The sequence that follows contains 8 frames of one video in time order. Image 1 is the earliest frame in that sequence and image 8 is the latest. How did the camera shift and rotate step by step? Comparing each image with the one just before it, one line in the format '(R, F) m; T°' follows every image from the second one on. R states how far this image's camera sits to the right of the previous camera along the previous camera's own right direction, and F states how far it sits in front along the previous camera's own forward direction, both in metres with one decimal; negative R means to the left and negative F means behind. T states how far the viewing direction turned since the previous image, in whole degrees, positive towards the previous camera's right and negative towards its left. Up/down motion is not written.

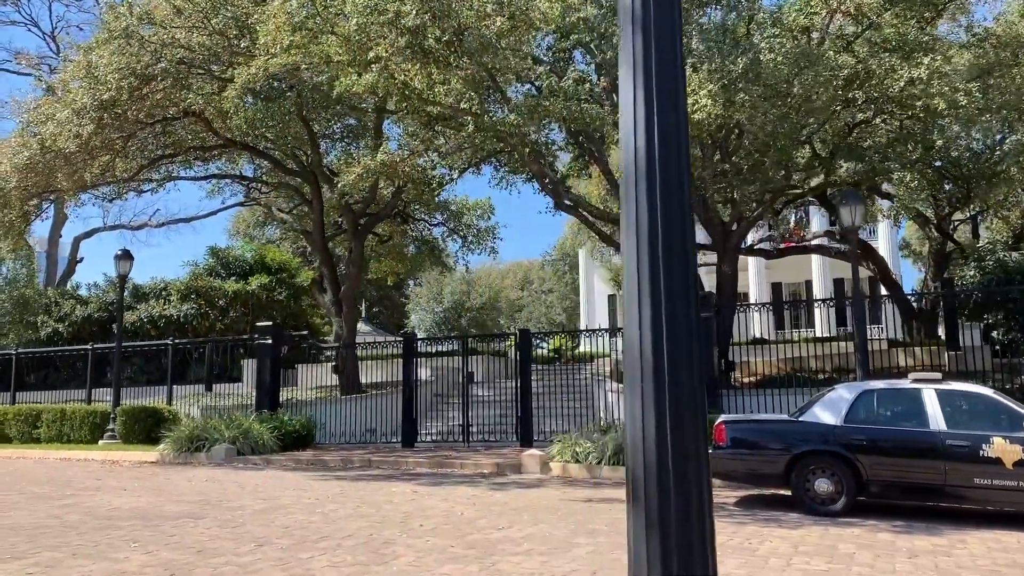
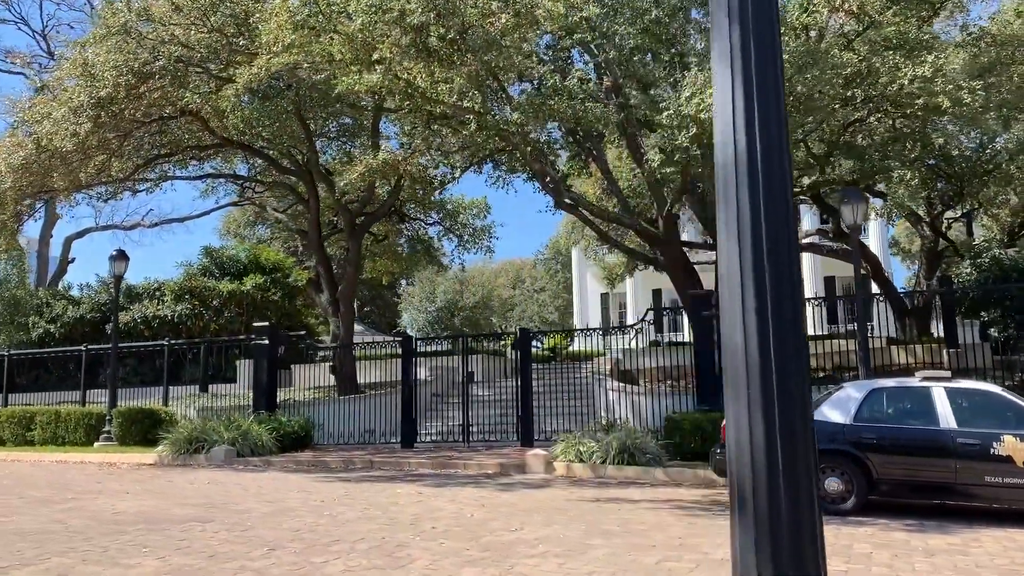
(-0.2, +0.1) m; +1°
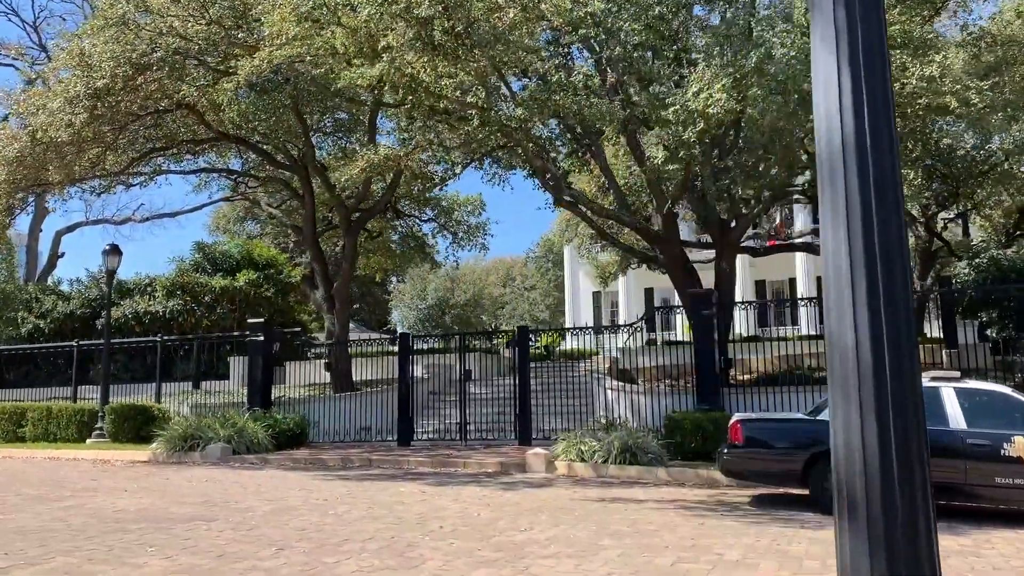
(-0.2, +0.1) m; +1°
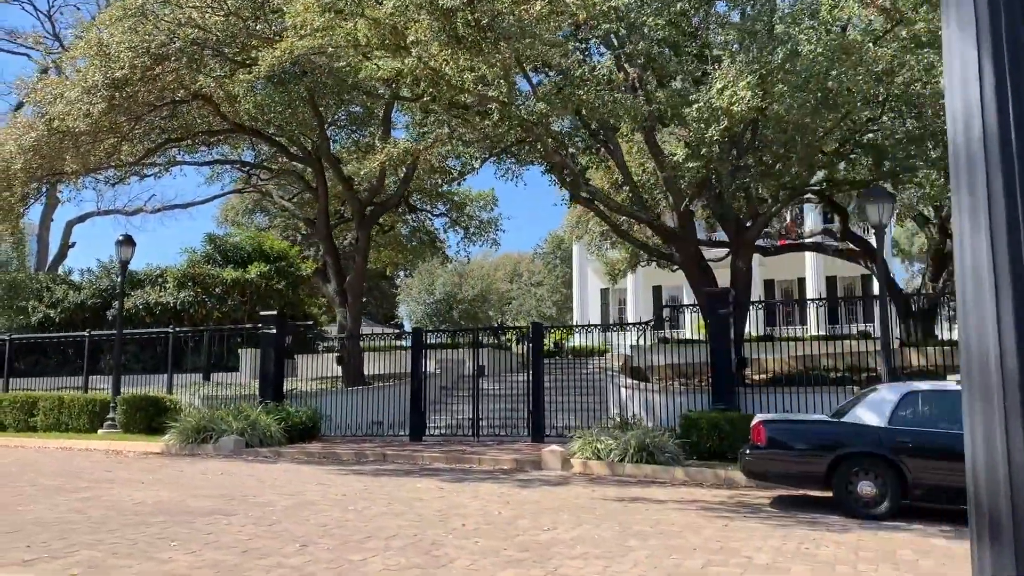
(-0.2, +0.1) m; 0°
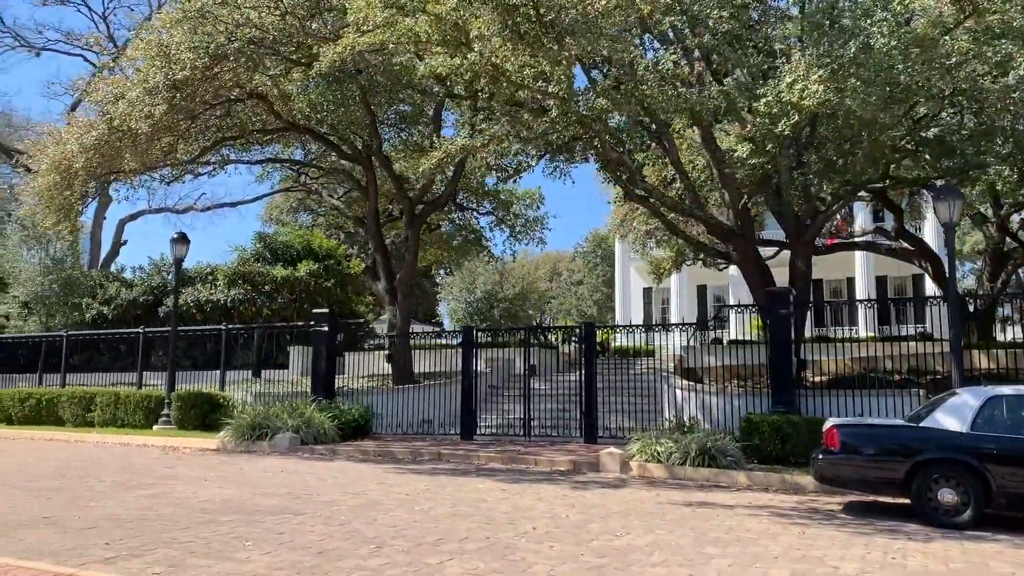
(-0.3, +0.2) m; -3°
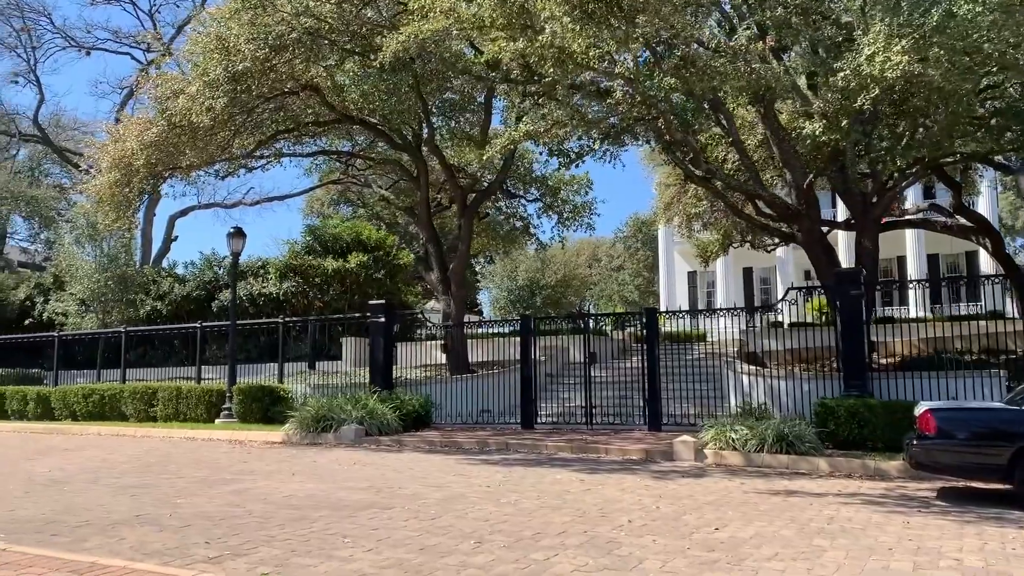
(-0.5, +0.2) m; -3°
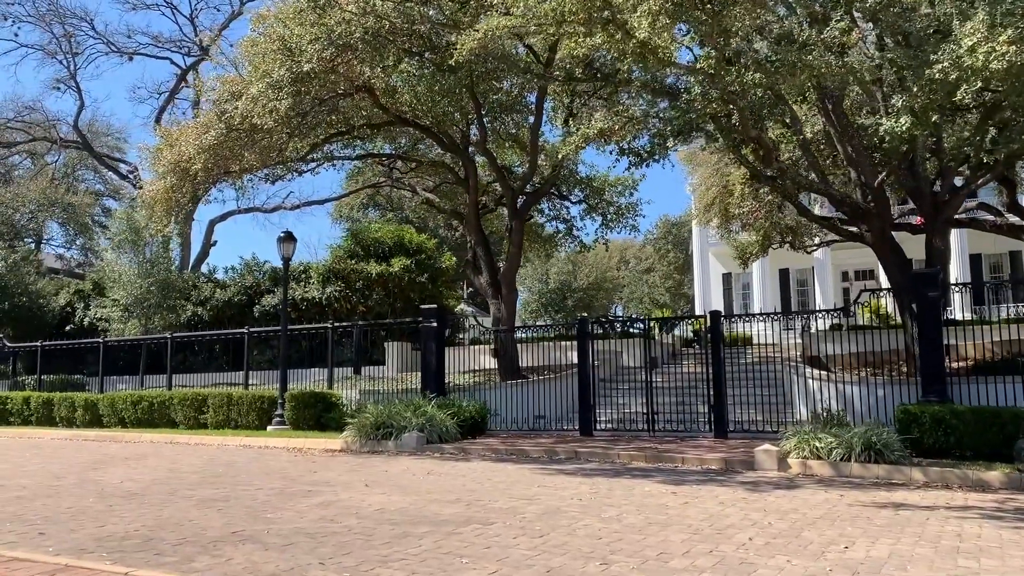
(-0.8, +0.4) m; -1°
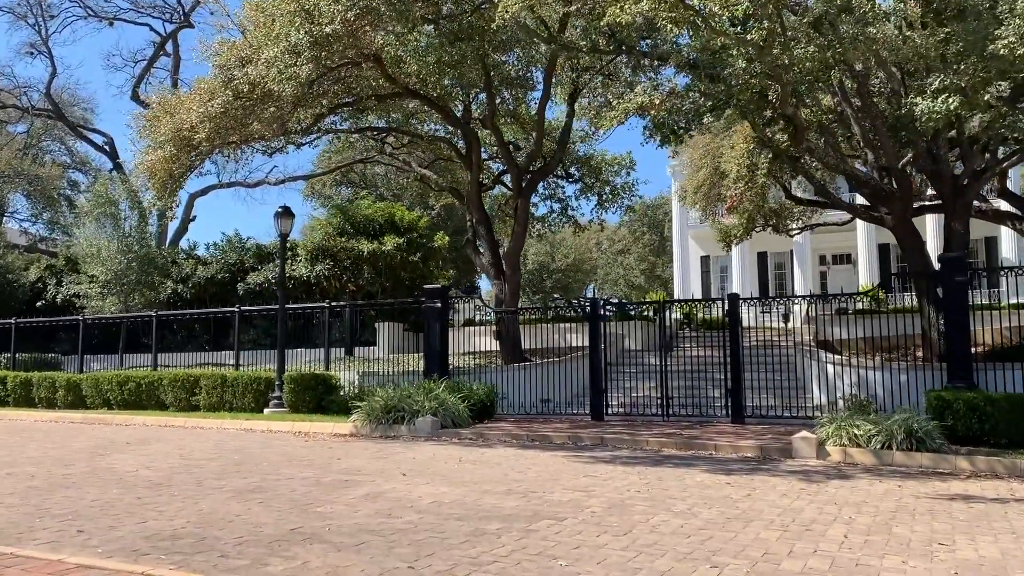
(-1.0, +0.5) m; +3°
